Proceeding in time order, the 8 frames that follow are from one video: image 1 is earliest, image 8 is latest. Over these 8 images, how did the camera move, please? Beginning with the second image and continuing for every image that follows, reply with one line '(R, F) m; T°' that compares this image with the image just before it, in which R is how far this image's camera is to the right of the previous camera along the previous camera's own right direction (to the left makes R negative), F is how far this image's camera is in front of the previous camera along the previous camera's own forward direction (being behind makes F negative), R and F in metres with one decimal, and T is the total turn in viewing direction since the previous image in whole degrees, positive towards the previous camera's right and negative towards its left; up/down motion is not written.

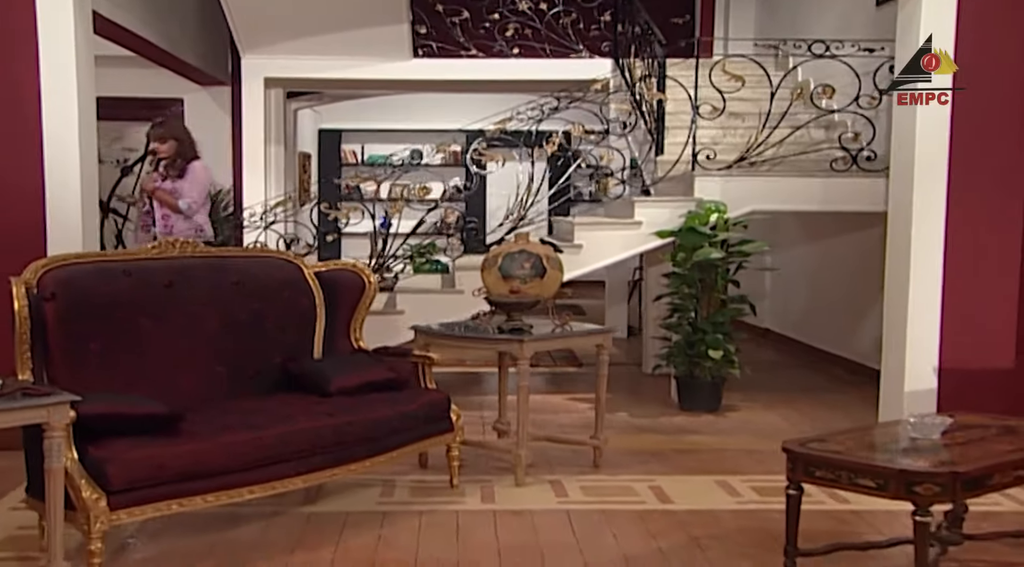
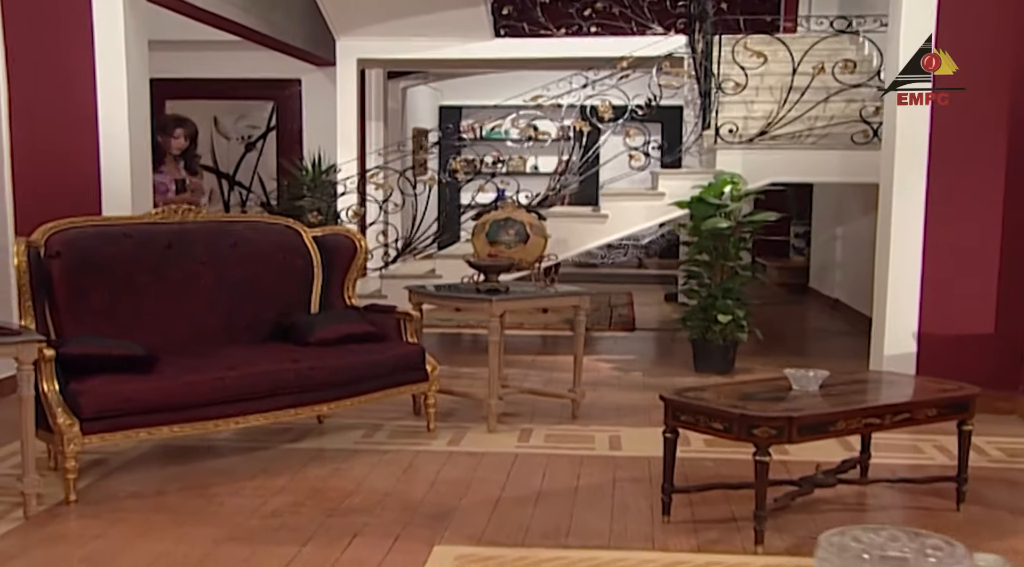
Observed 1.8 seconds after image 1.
(+0.9, -0.3) m; -11°
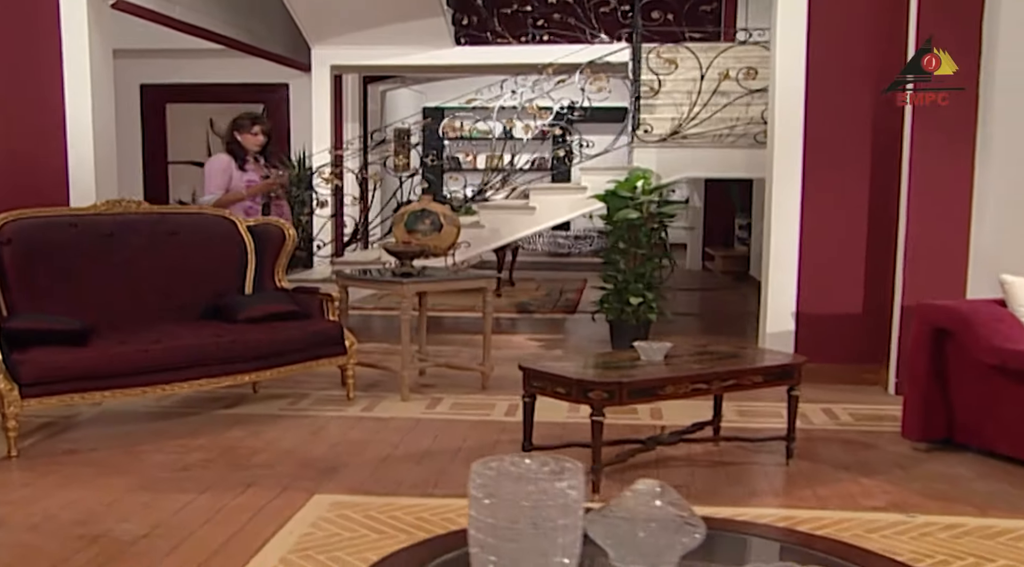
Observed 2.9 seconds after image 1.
(+0.6, -0.5) m; -1°
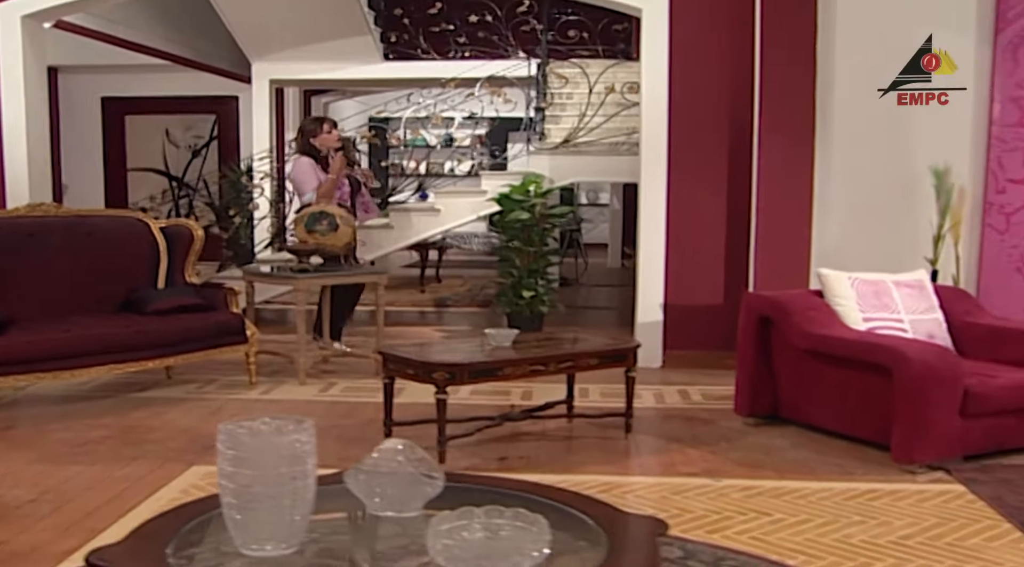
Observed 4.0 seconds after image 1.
(+0.6, -0.4) m; +1°
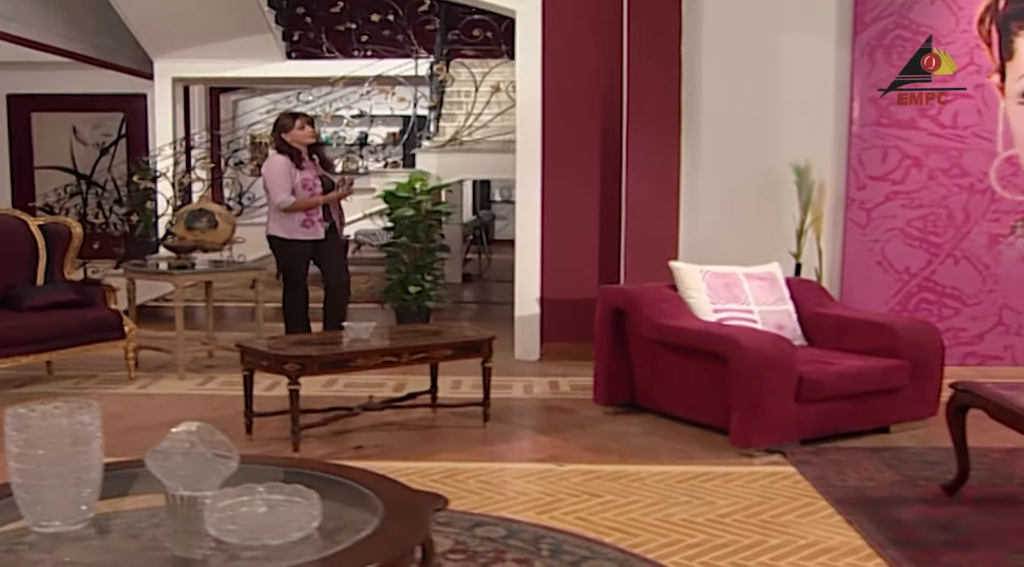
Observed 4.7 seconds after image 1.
(+0.5, -0.1) m; +2°
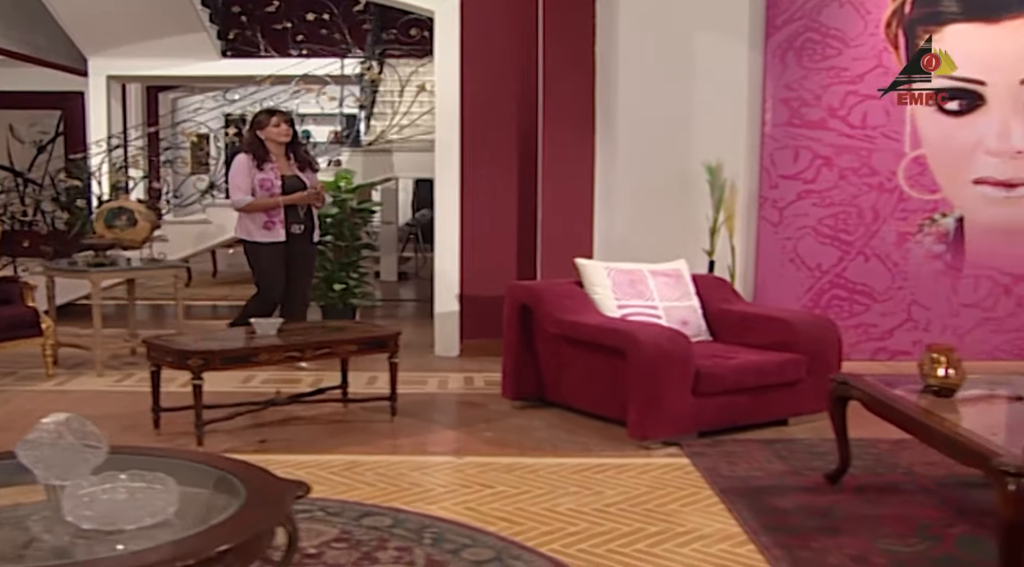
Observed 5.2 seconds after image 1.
(+0.3, -0.1) m; +2°
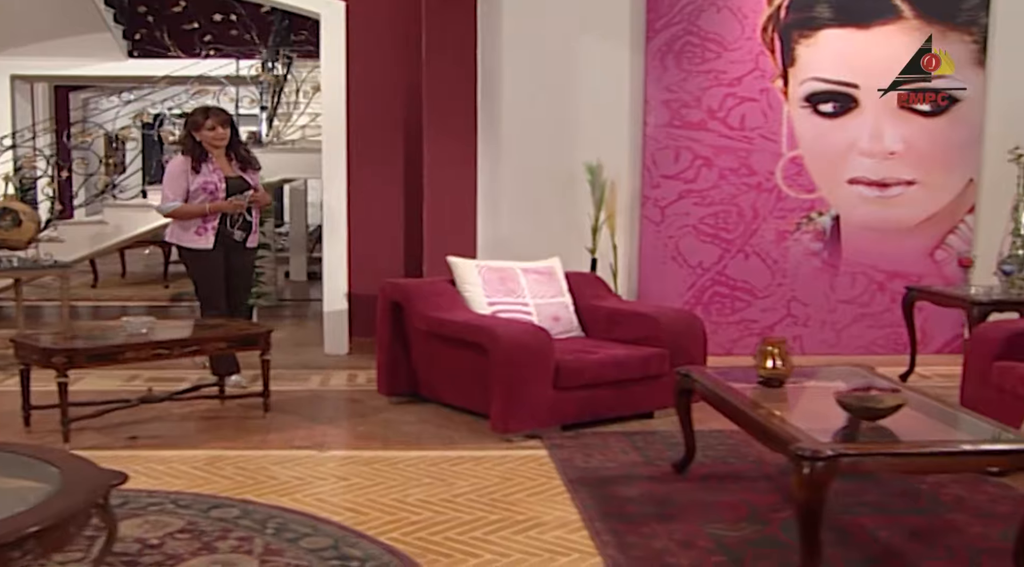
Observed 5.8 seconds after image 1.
(+0.5, -0.1) m; +2°
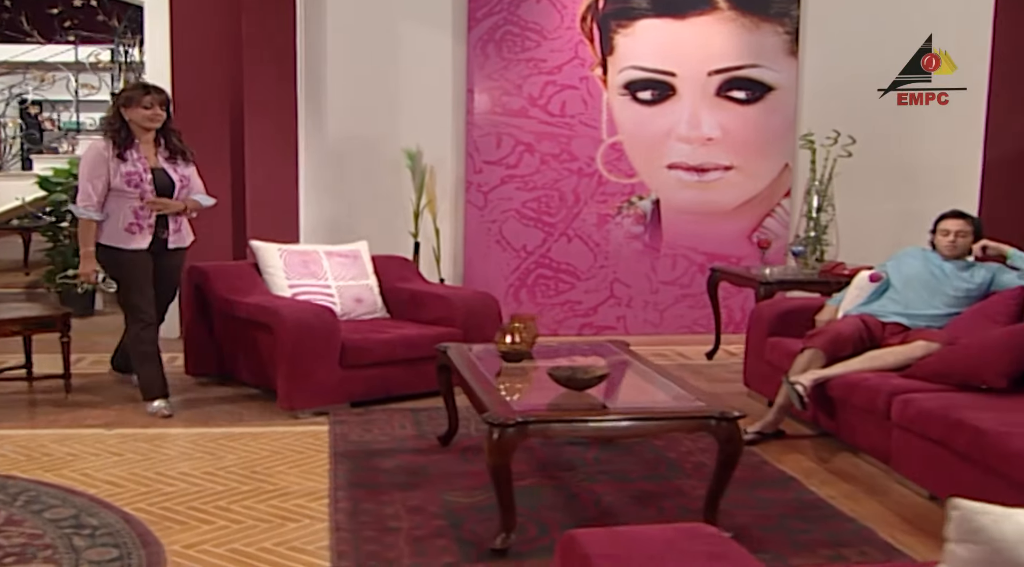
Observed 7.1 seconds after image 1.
(+0.8, -0.2) m; +2°
